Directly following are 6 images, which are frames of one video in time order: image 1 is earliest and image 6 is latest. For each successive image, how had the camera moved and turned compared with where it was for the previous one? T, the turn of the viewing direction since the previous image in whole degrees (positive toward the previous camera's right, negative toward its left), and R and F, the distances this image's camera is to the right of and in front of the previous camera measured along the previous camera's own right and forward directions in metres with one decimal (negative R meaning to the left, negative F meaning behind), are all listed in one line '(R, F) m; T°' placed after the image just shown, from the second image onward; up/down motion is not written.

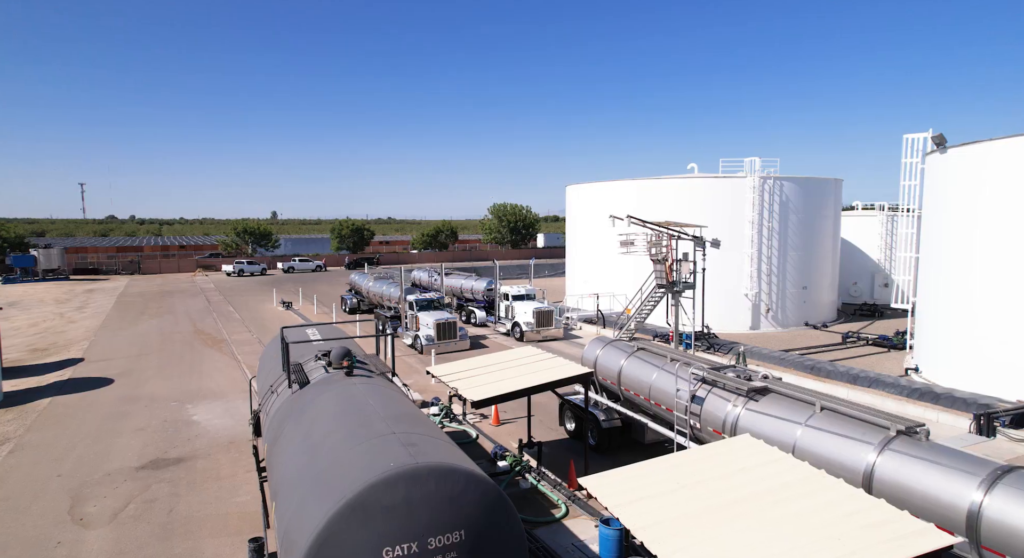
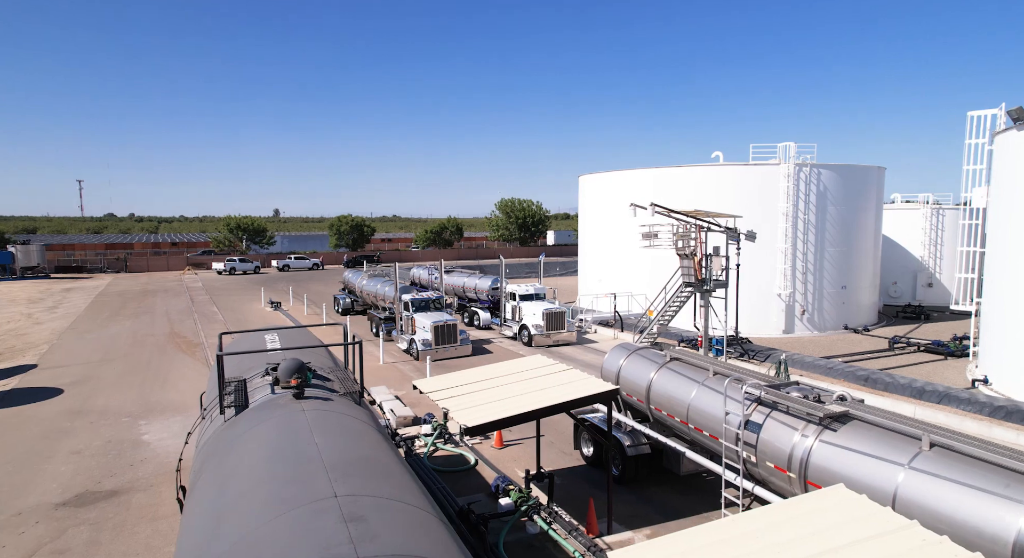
(+0.1, +2.8) m; -1°
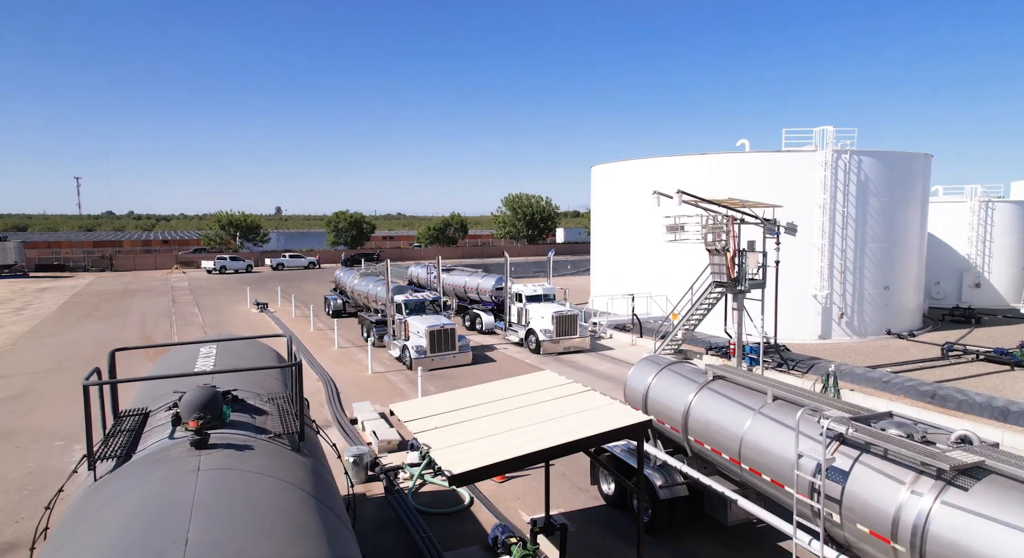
(+0.1, +2.6) m; -1°
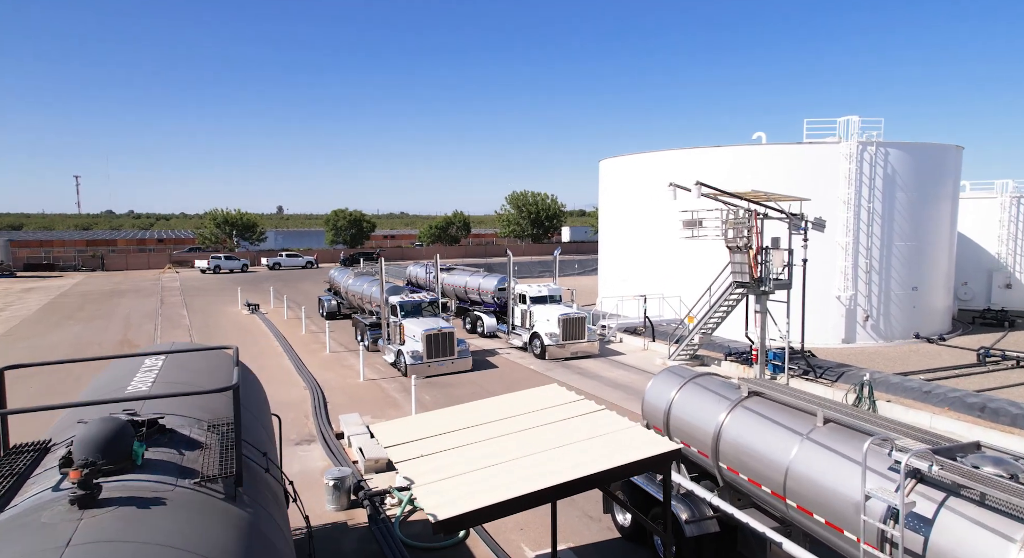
(+0.1, +1.5) m; 0°
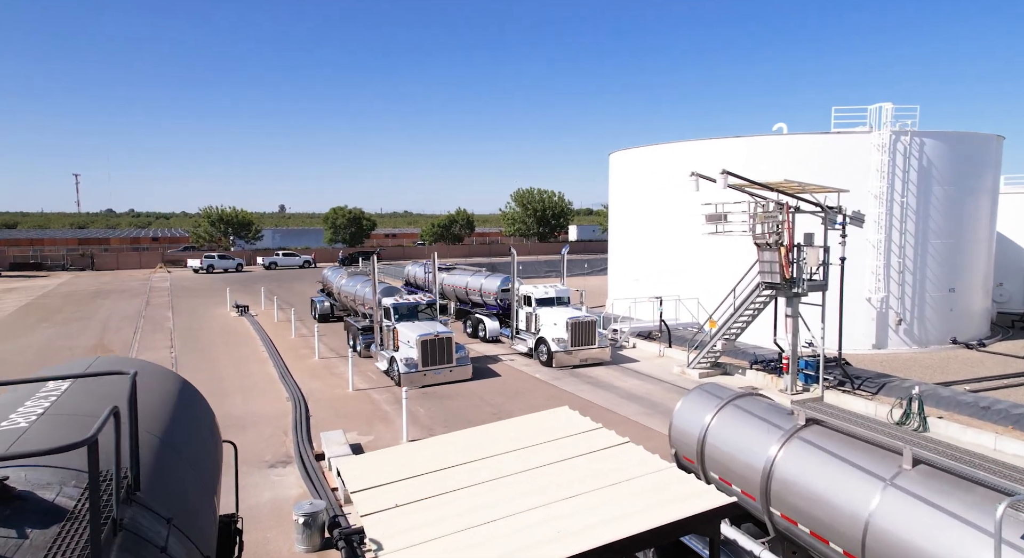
(+0.1, +1.7) m; -1°
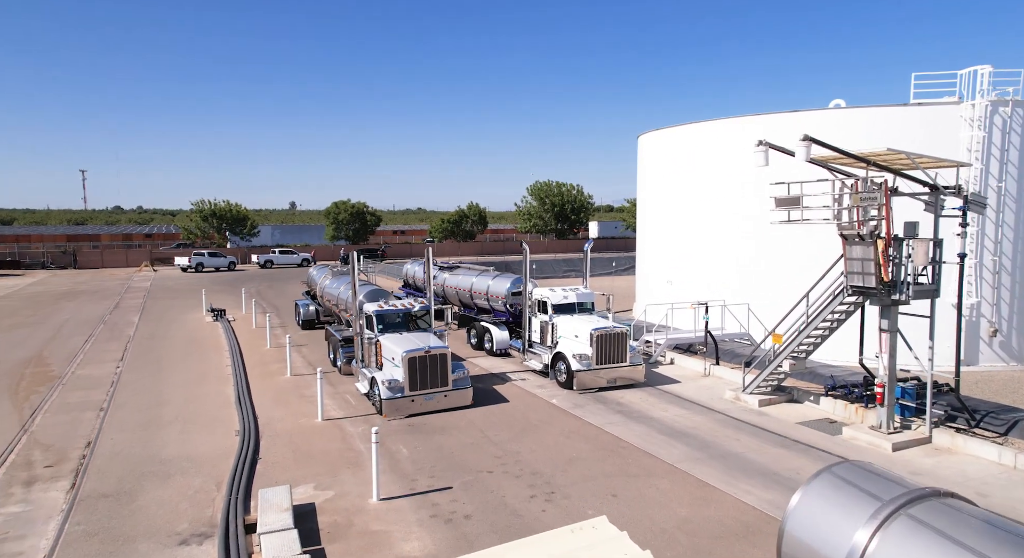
(+0.2, +3.5) m; -2°
